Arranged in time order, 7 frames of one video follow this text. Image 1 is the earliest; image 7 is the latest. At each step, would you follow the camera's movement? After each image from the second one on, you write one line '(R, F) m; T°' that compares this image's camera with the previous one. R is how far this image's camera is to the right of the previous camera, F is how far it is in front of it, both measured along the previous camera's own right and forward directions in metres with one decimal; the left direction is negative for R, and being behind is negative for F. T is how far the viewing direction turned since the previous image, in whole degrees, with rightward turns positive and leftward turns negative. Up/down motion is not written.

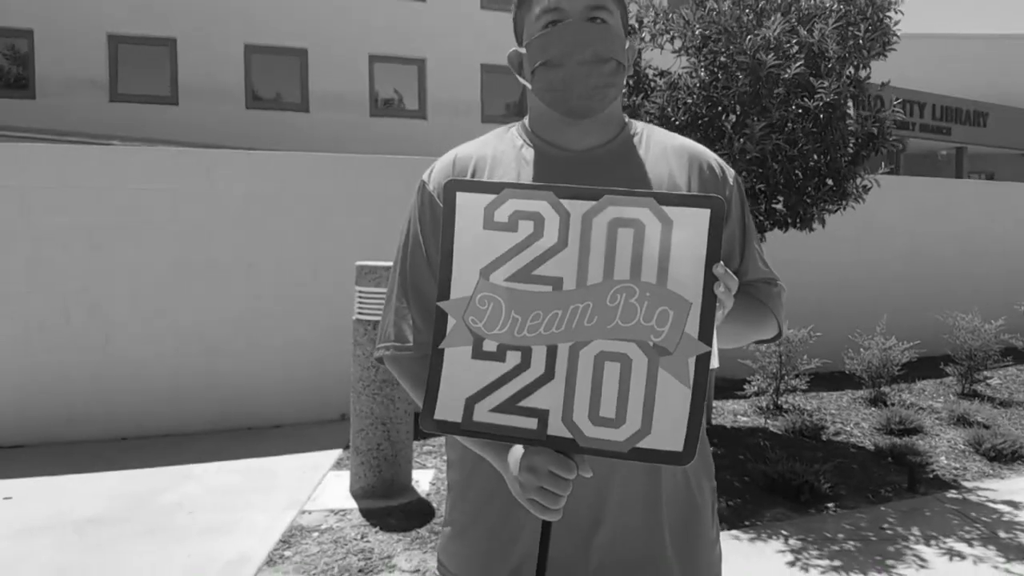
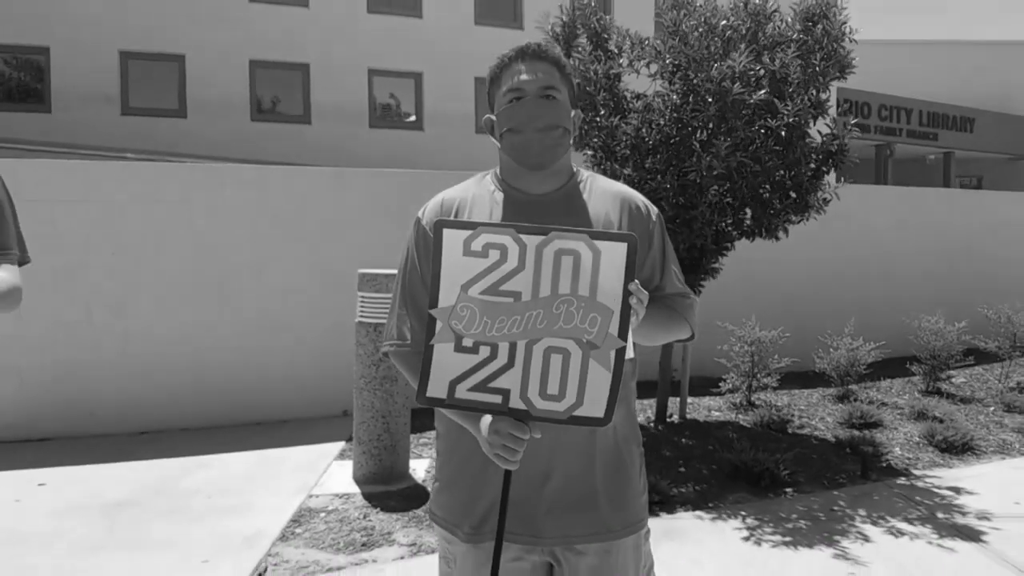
(0.0, -0.4) m; 0°
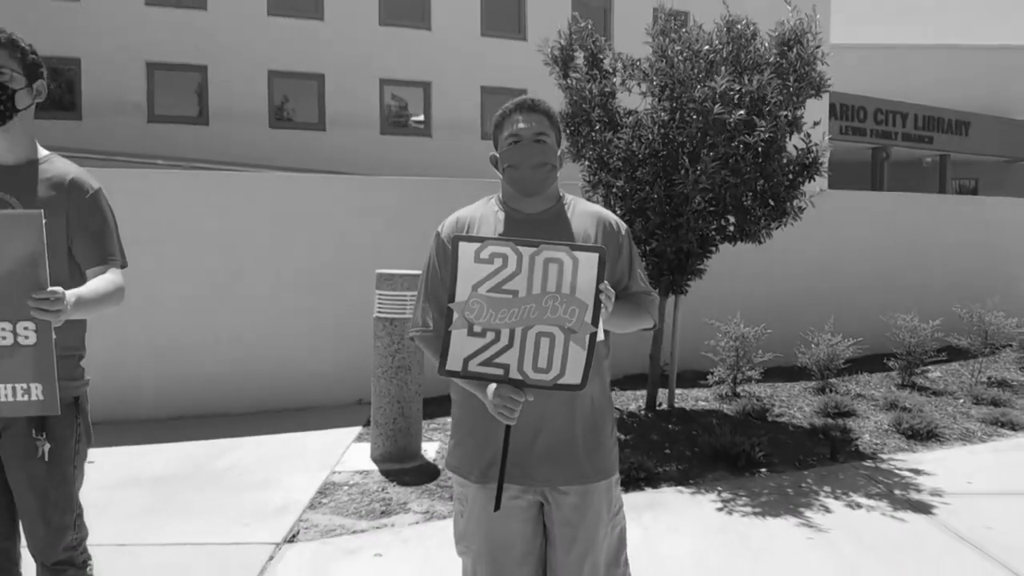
(0.0, -0.5) m; 0°
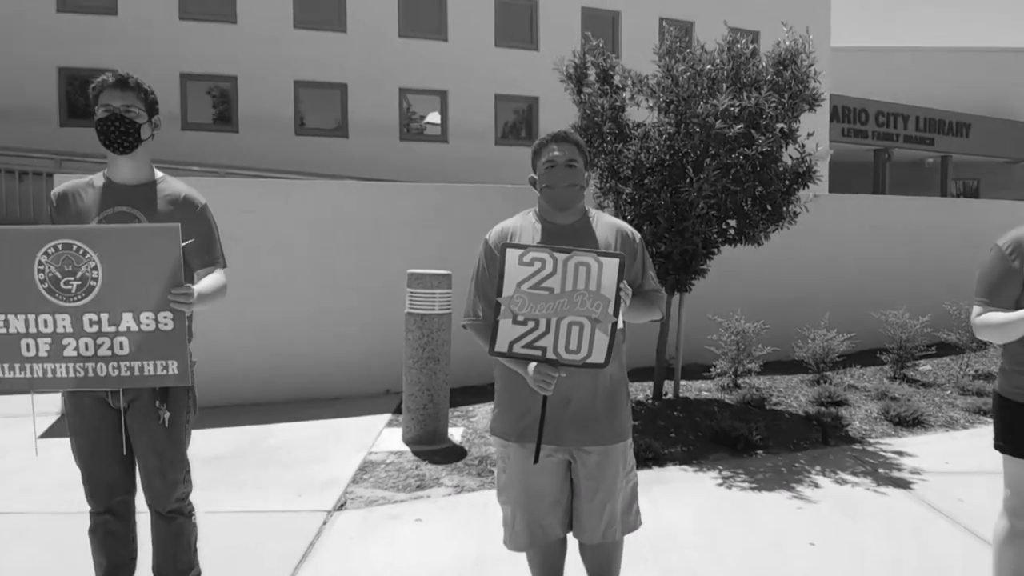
(-0.1, -0.5) m; 0°
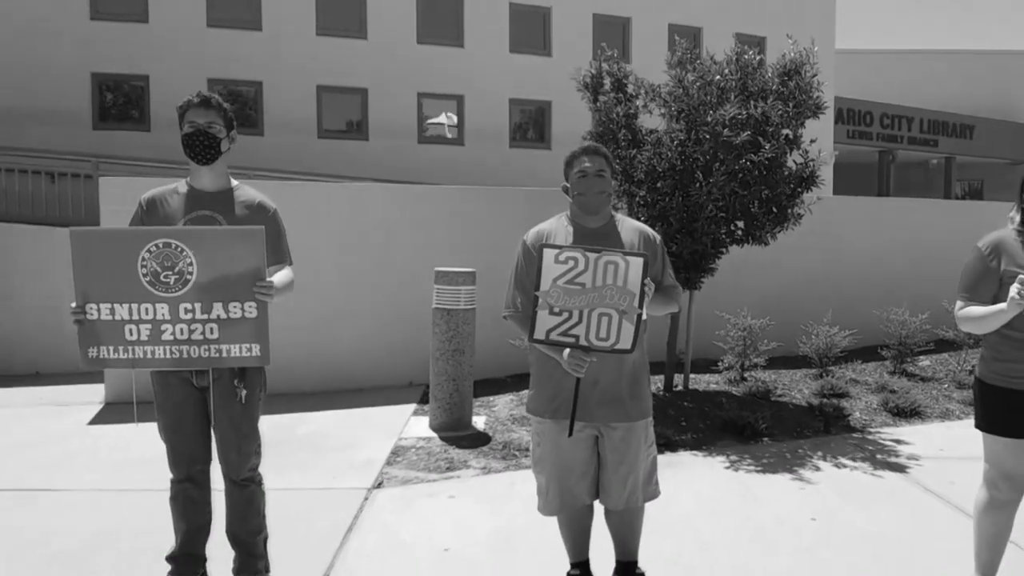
(-0.1, -0.4) m; 0°
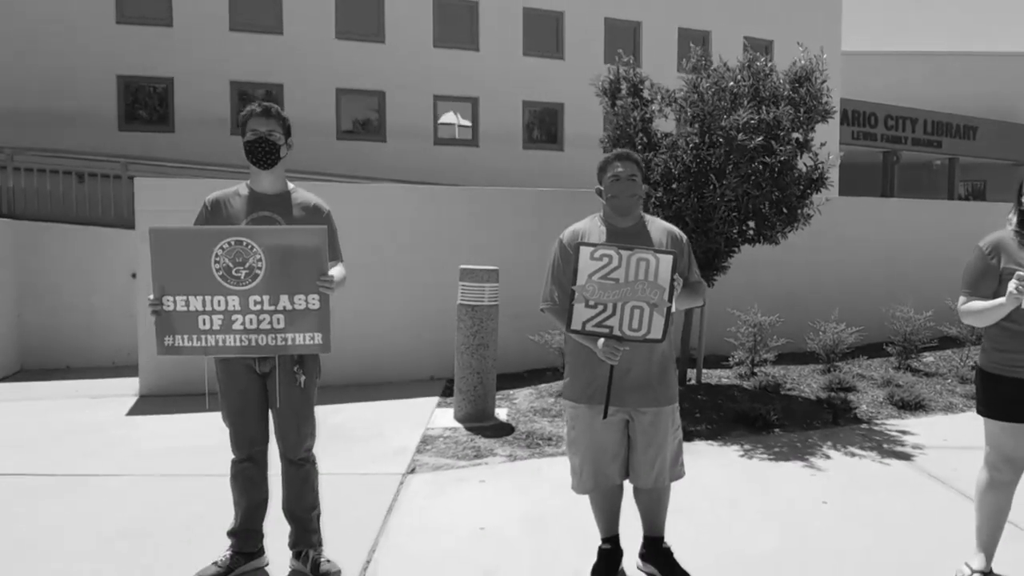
(-0.1, -0.3) m; 0°
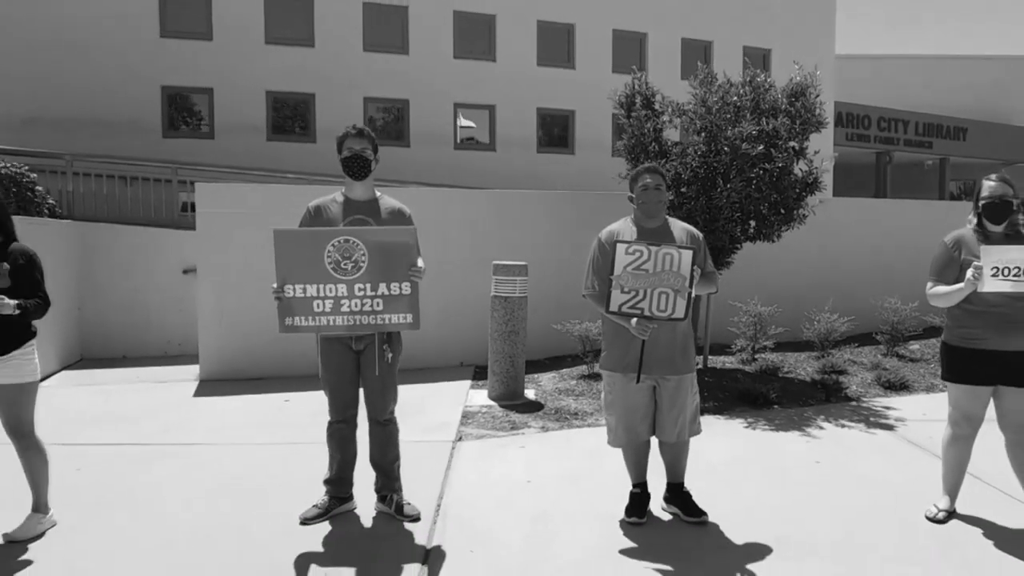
(-0.2, -0.8) m; 0°
